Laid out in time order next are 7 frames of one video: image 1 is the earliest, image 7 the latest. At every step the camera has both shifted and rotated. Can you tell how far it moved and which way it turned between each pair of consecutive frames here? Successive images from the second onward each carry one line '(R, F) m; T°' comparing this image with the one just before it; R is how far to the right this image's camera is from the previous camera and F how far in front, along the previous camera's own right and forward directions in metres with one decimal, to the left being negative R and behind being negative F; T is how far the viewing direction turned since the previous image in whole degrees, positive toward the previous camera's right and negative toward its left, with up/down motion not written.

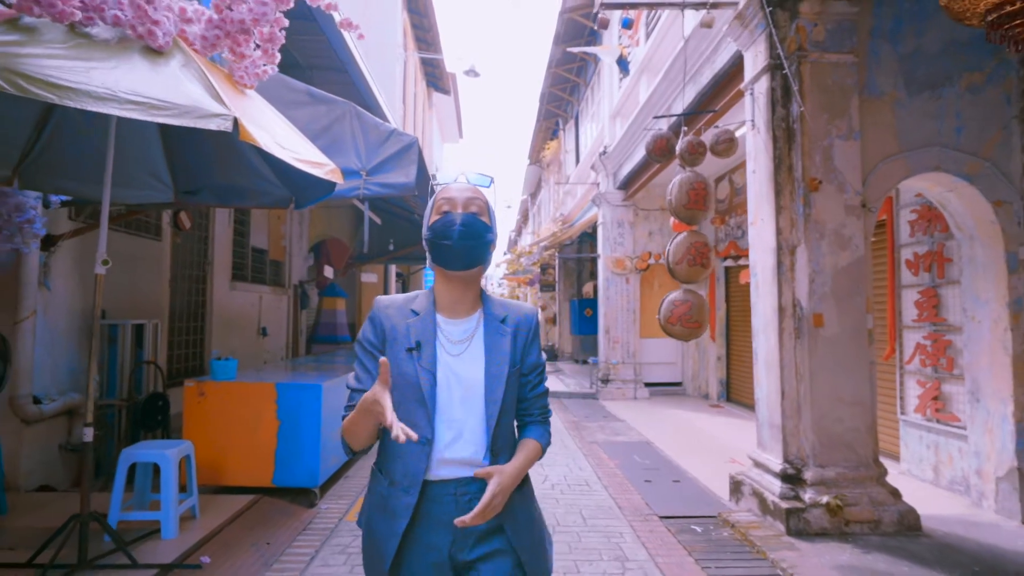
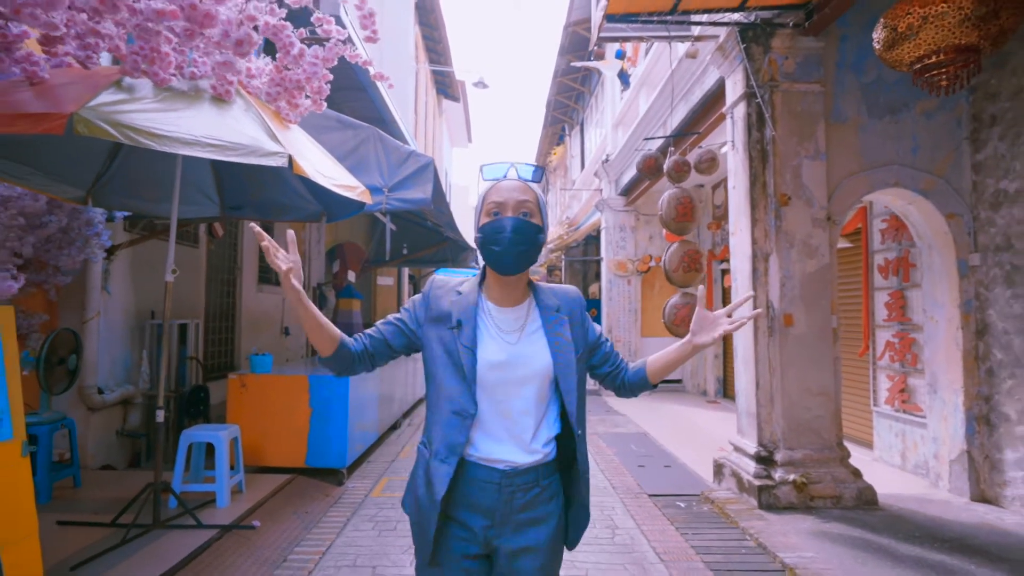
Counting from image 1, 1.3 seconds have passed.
(0.0, -0.6) m; -1°
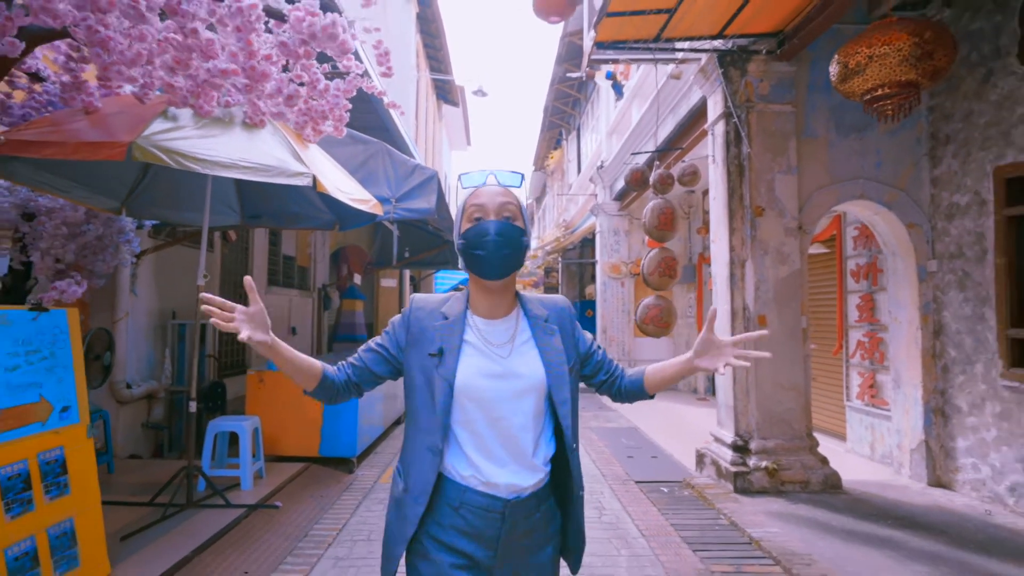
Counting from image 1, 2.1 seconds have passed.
(0.0, -0.4) m; 0°
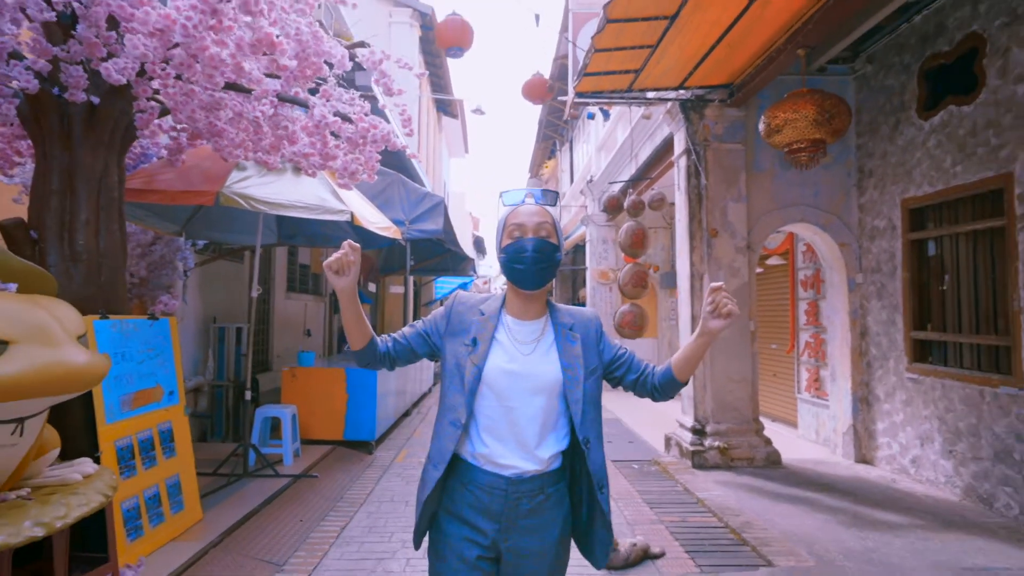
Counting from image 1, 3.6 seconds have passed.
(0.0, -1.0) m; 0°
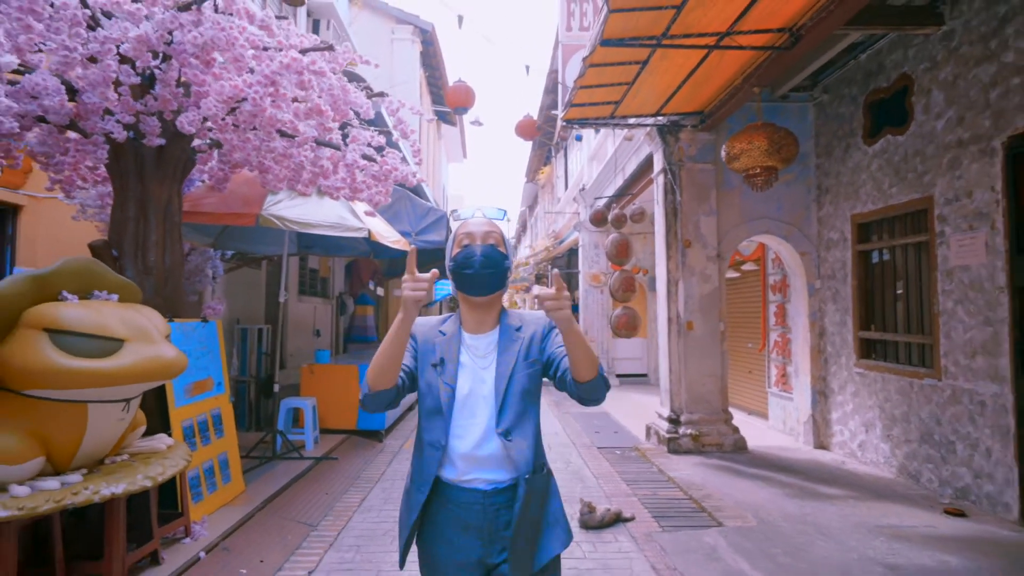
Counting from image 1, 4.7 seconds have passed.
(0.0, -0.8) m; 0°
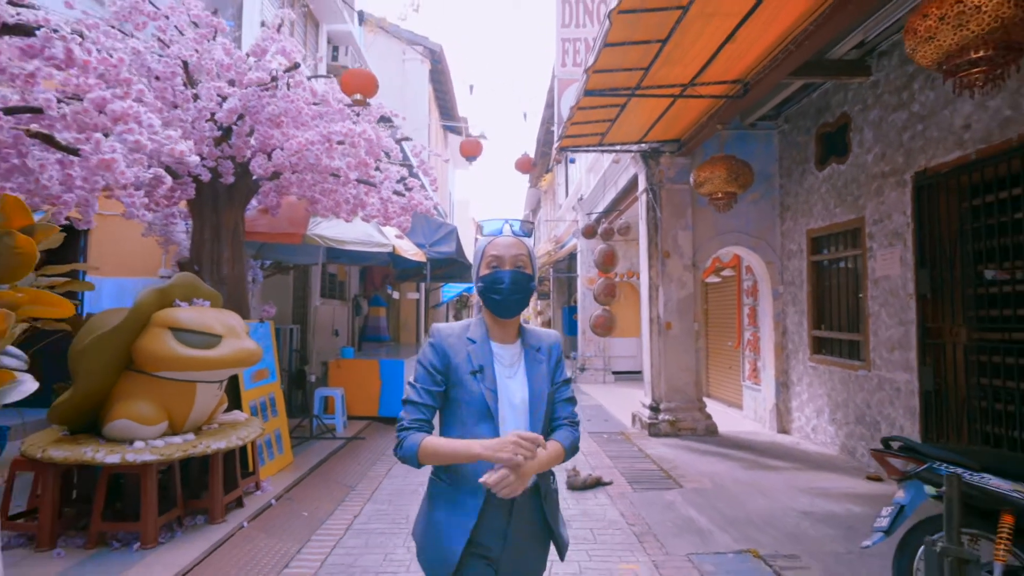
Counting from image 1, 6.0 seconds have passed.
(0.0, -1.0) m; 0°
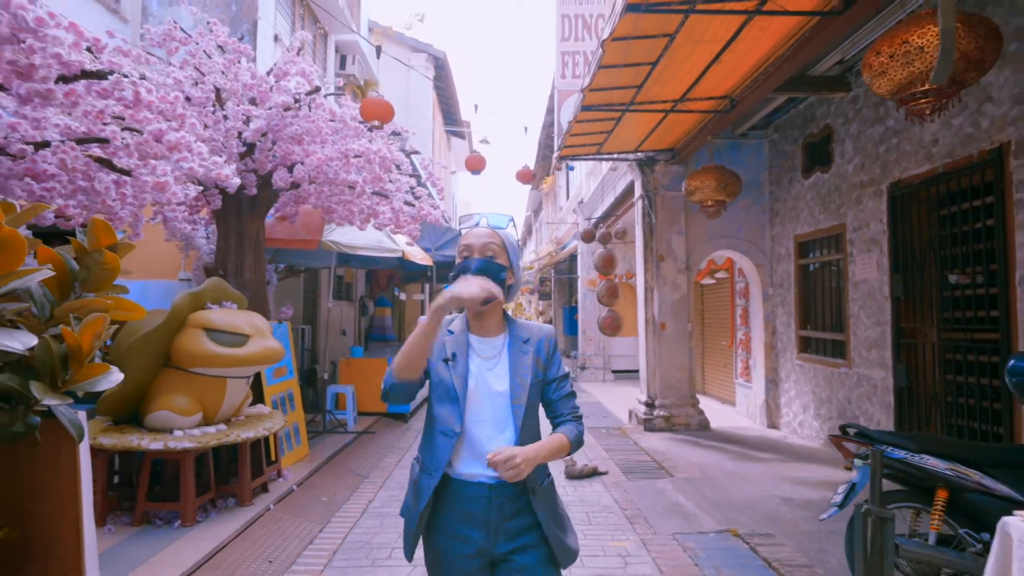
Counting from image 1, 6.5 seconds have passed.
(0.0, -0.4) m; 0°
